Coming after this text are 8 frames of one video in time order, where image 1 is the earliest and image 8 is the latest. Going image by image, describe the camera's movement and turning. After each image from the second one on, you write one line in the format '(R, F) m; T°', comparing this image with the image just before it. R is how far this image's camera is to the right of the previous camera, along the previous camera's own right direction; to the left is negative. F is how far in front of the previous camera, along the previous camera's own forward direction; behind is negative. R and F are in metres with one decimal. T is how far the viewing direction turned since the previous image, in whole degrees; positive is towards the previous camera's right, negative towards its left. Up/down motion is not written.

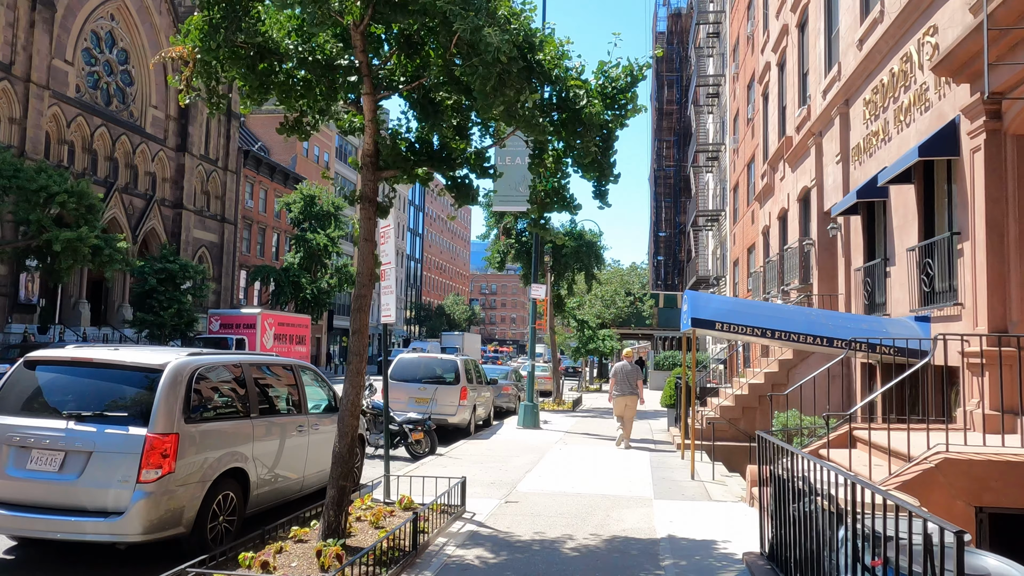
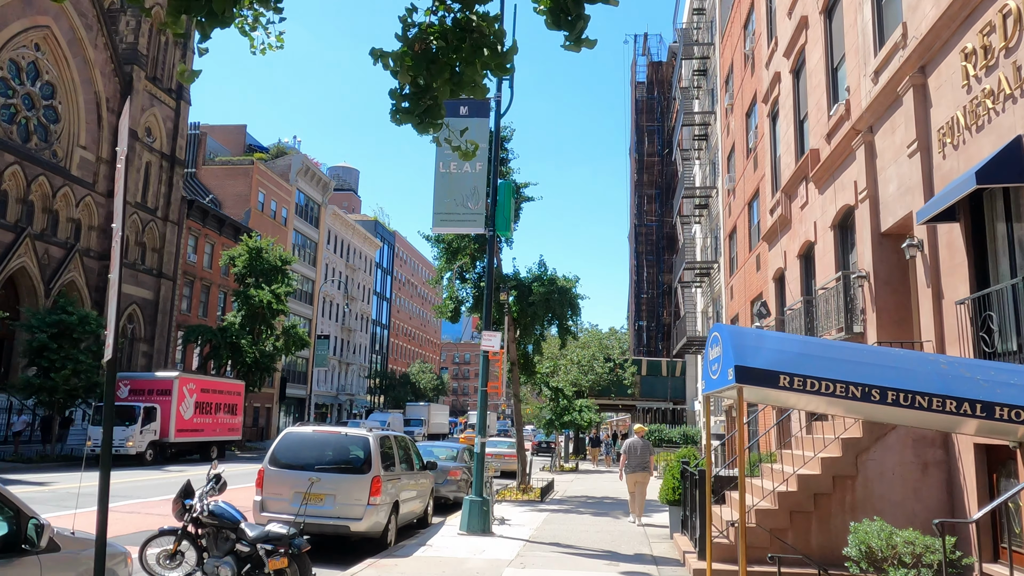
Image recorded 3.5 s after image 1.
(+0.5, +4.4) m; +2°
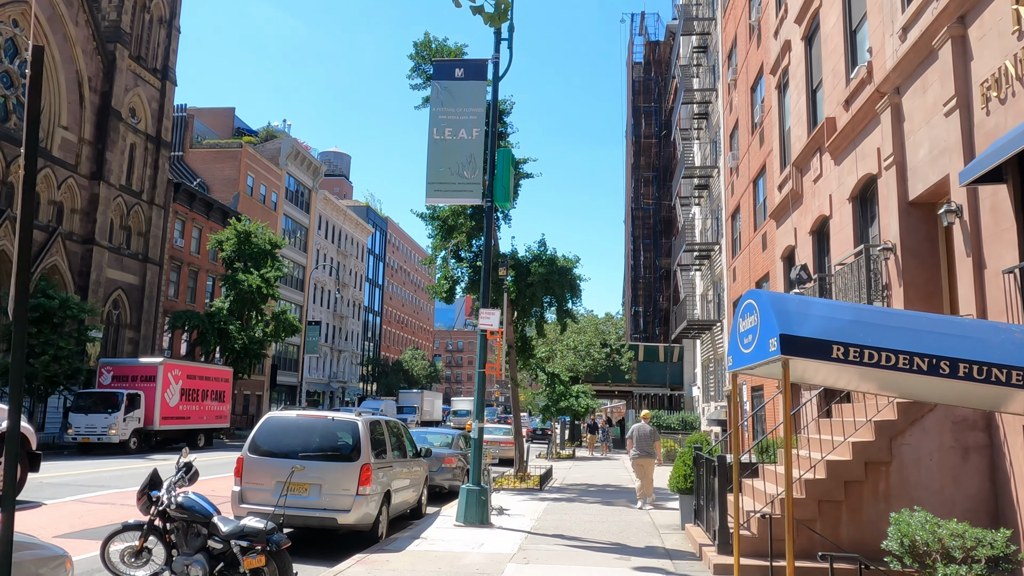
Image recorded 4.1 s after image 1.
(-0.1, +0.8) m; +1°
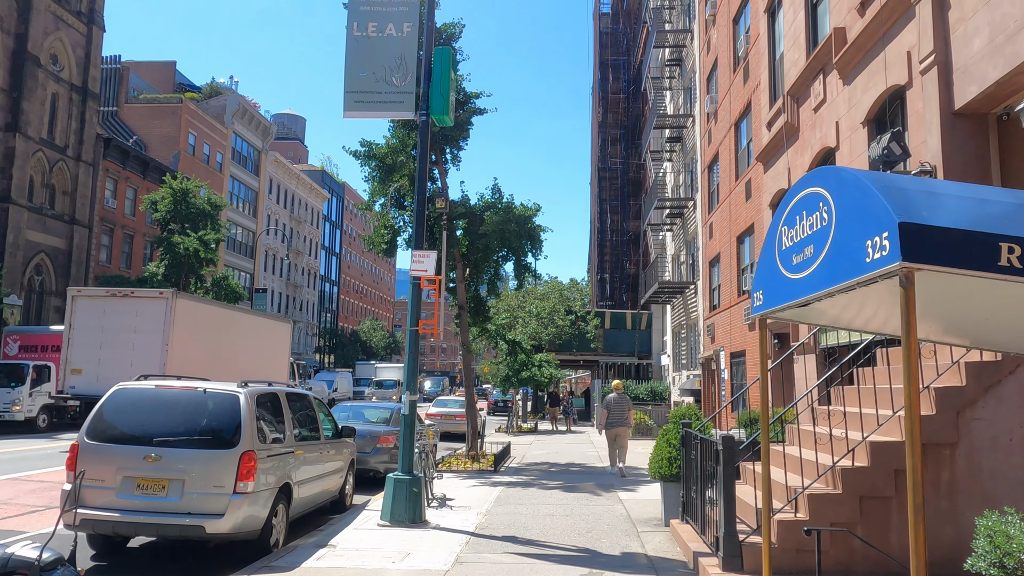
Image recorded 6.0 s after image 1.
(+0.3, +2.3) m; +3°
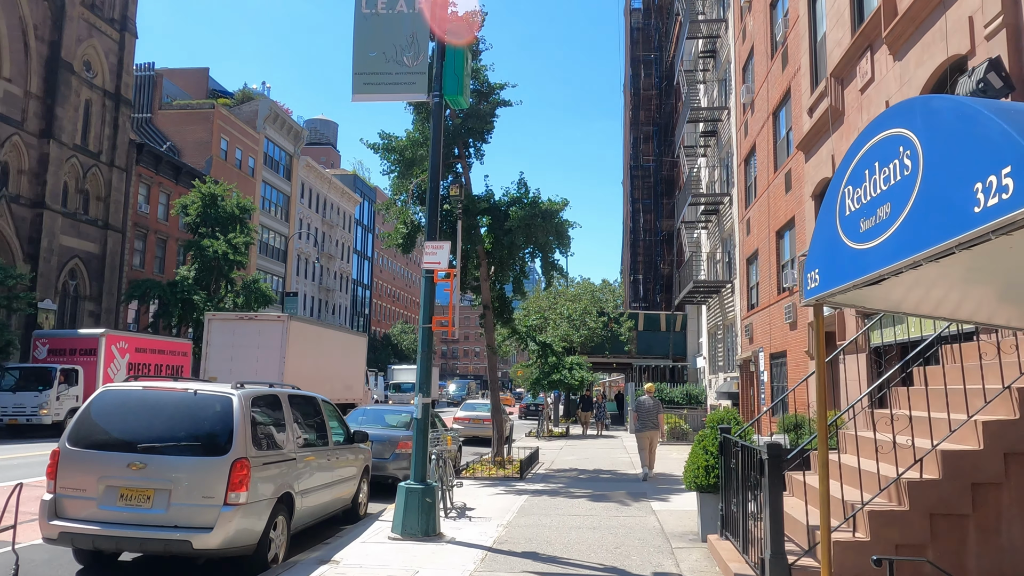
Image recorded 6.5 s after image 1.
(+0.1, +0.7) m; -3°
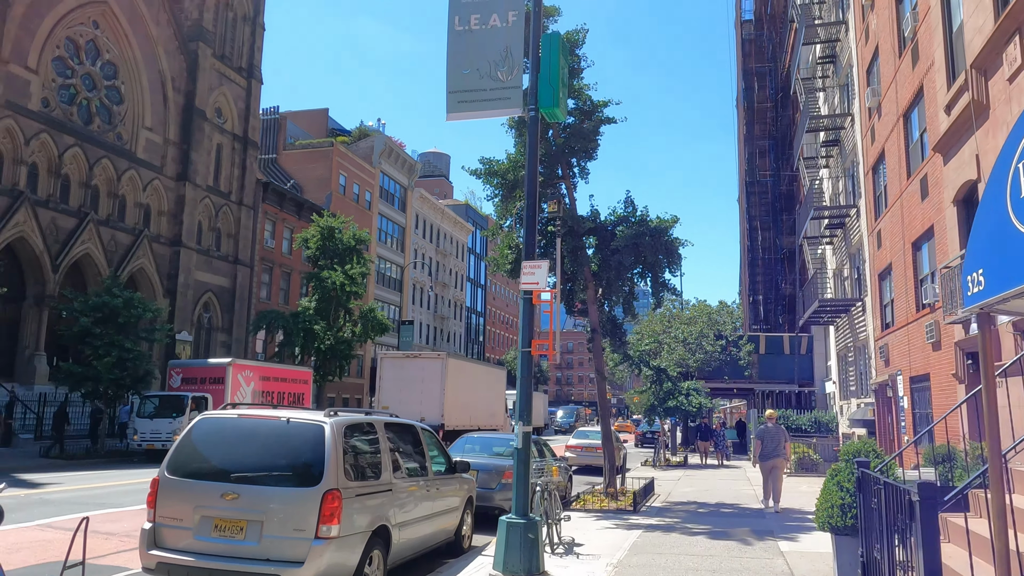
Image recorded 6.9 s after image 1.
(+0.1, +0.5) m; -9°
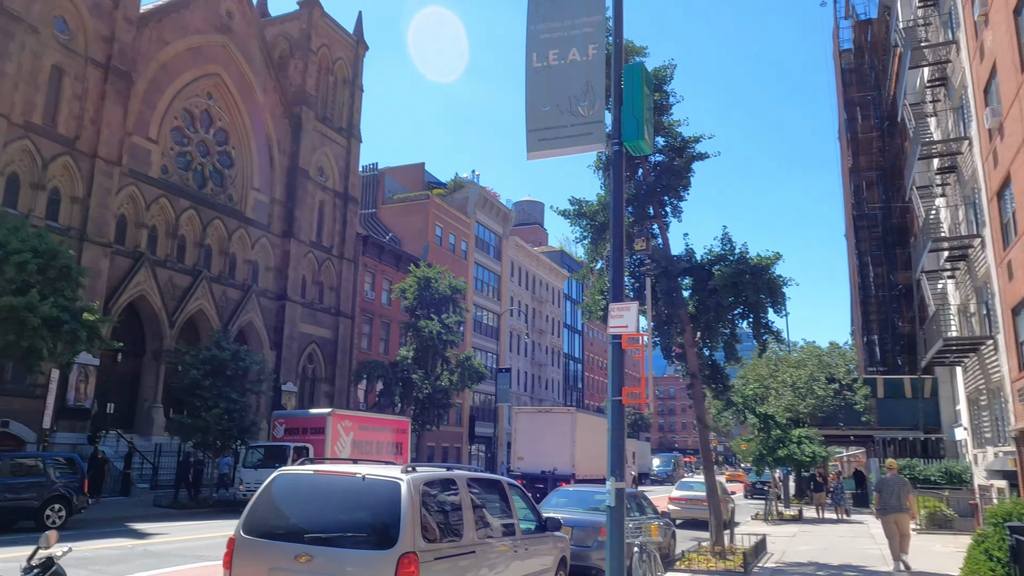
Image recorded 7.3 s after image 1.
(+0.1, +0.4) m; -7°
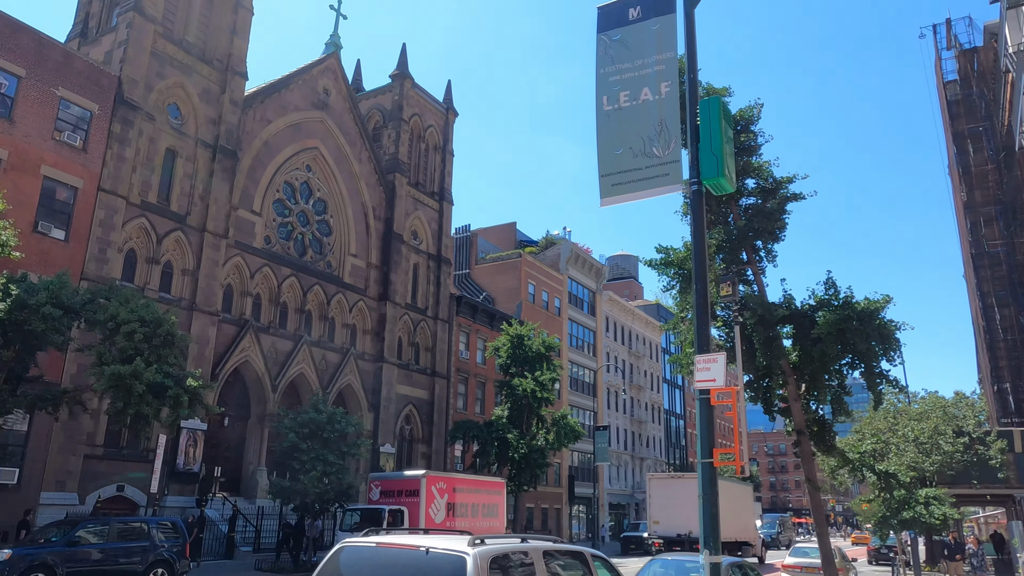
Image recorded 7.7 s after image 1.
(+0.2, +0.4) m; -7°
